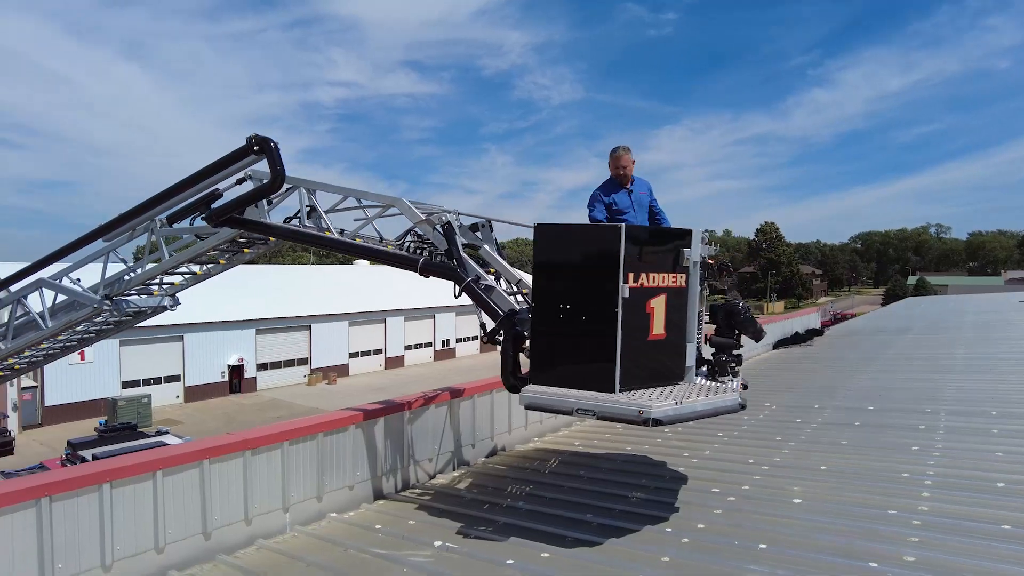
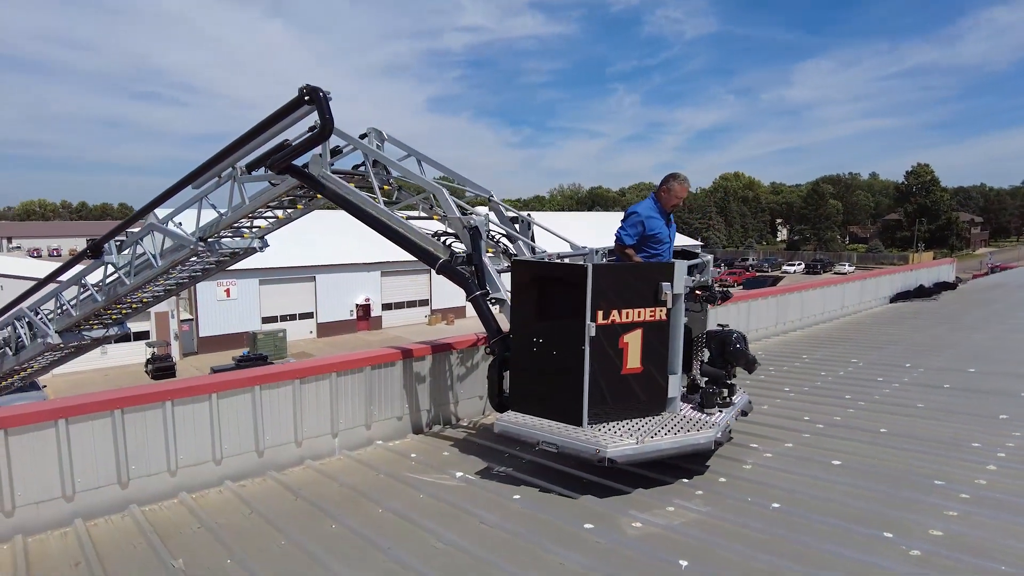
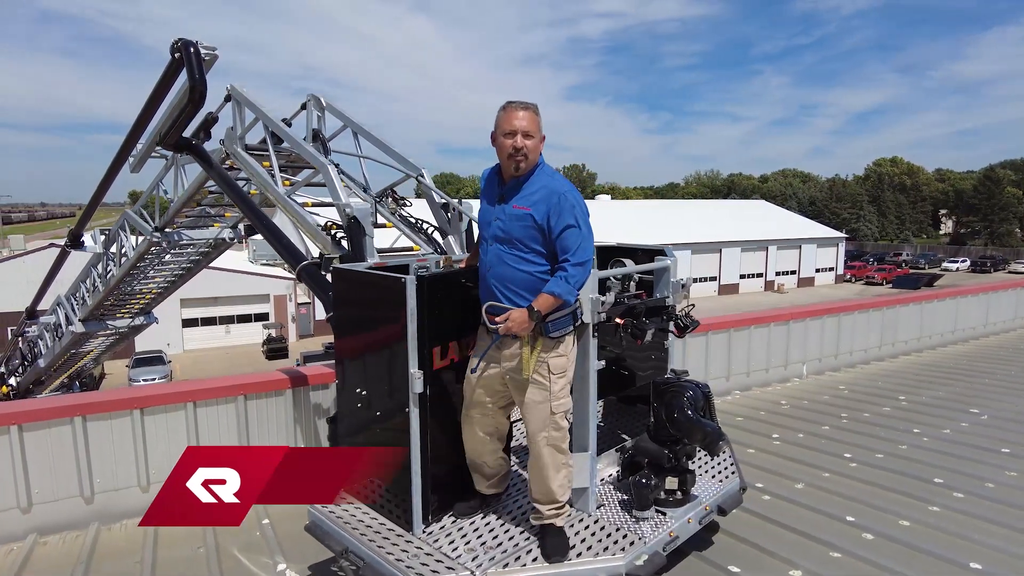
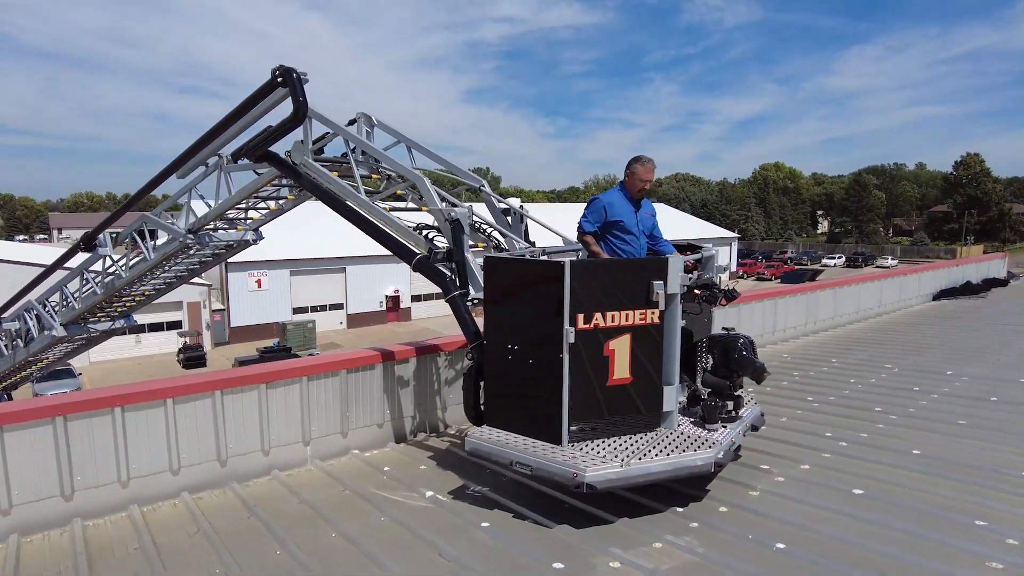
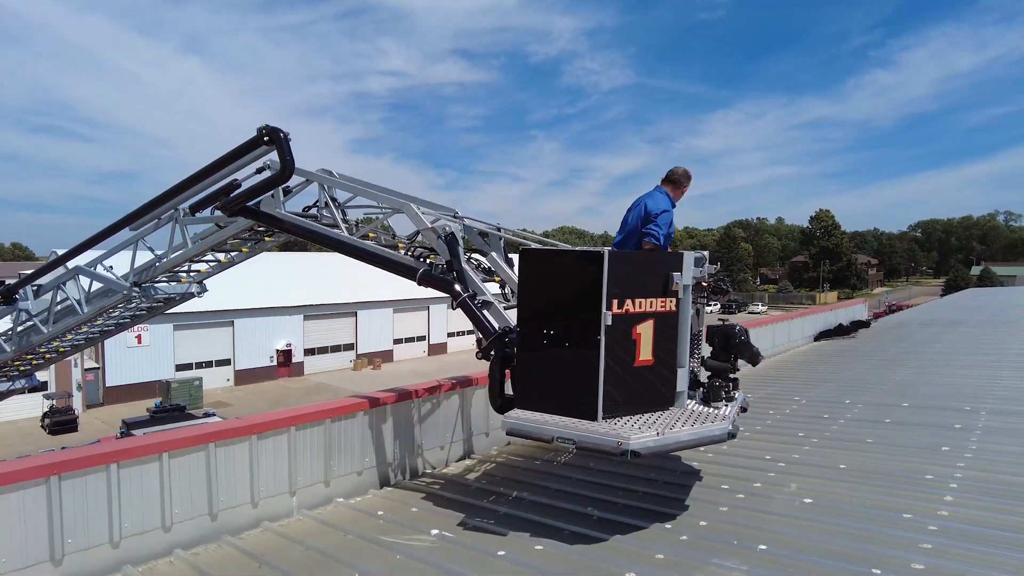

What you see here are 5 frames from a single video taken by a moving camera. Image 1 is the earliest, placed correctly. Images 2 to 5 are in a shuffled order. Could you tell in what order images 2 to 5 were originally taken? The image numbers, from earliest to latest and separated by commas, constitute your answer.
5, 2, 4, 3
